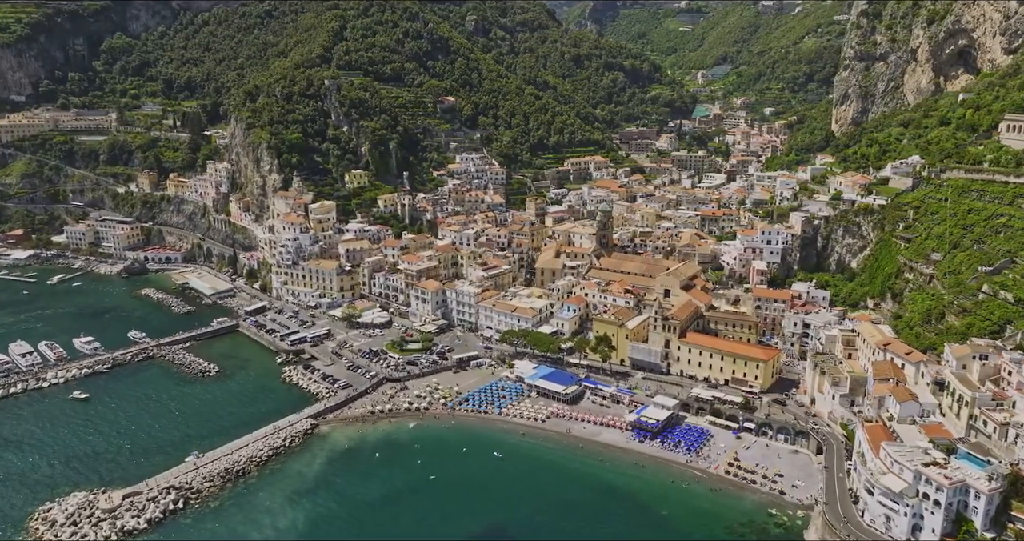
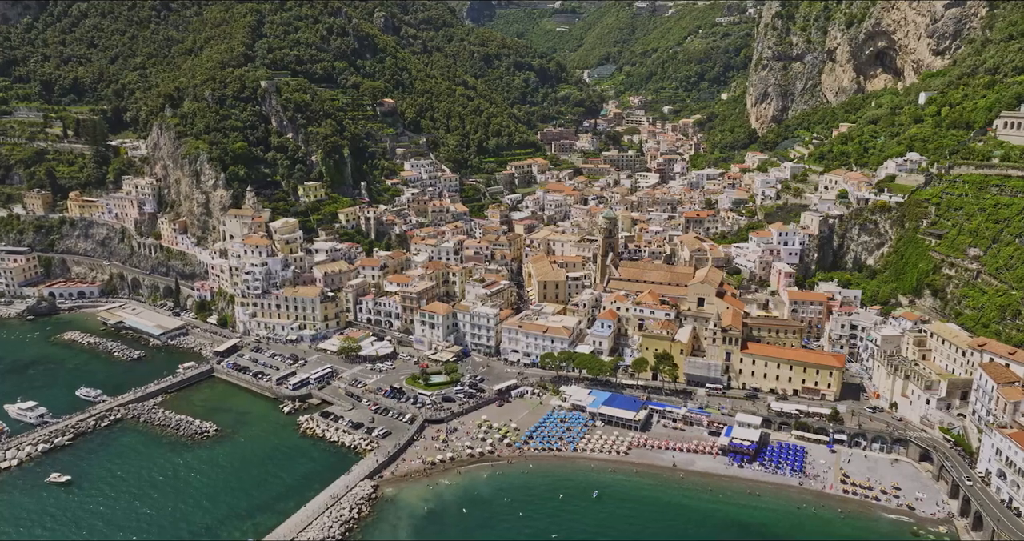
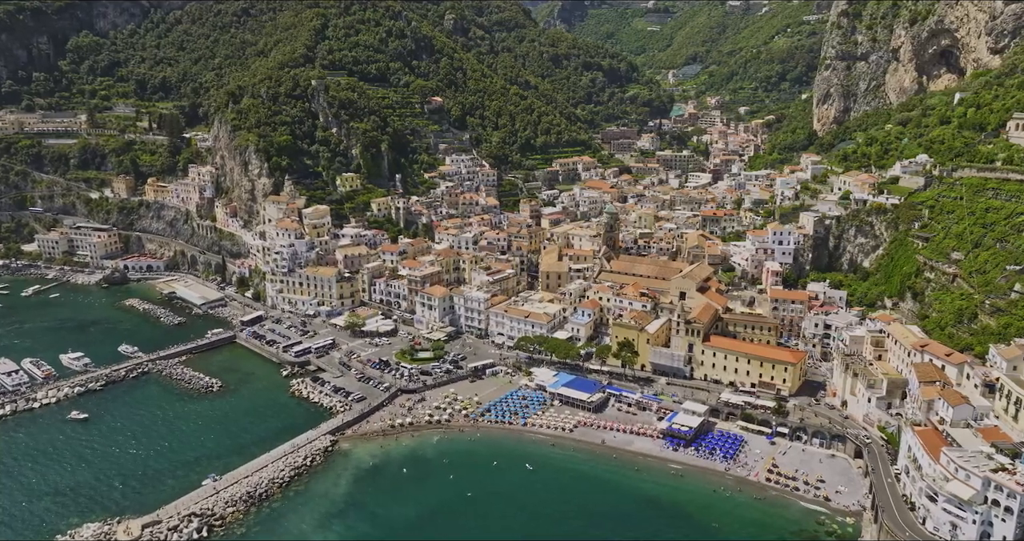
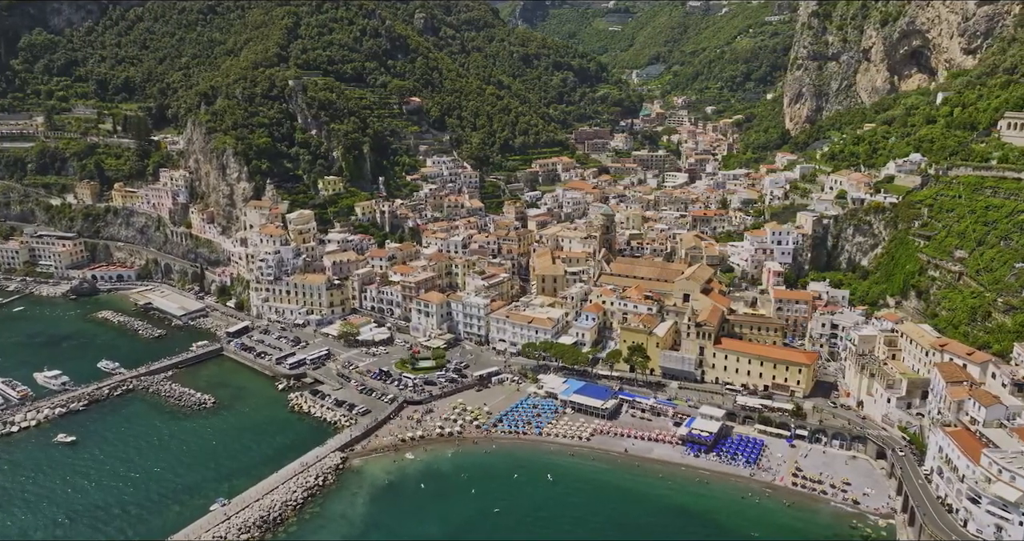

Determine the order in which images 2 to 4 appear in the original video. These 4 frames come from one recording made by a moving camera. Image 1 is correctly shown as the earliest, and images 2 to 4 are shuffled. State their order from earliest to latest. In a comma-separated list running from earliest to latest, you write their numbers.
3, 4, 2
